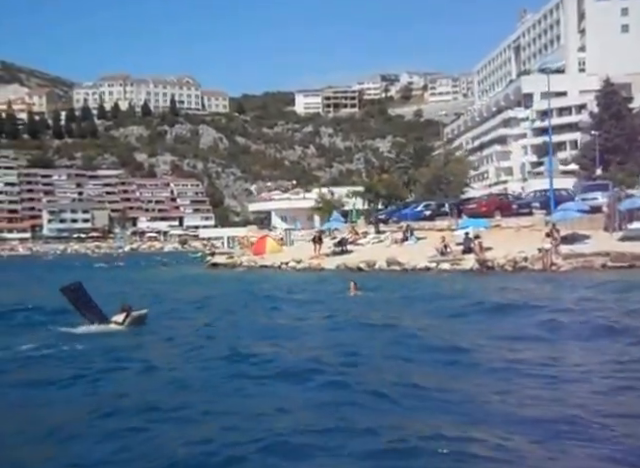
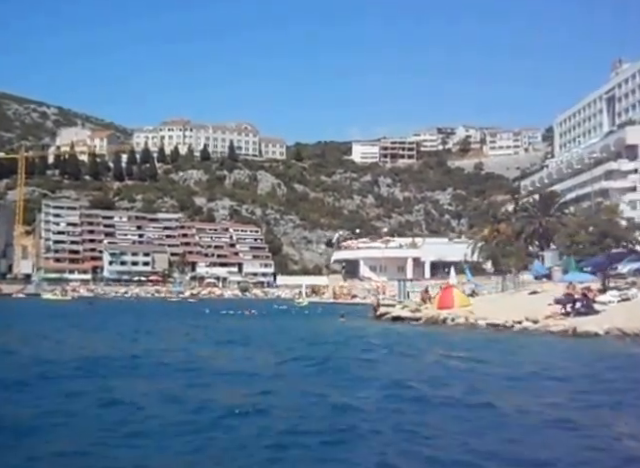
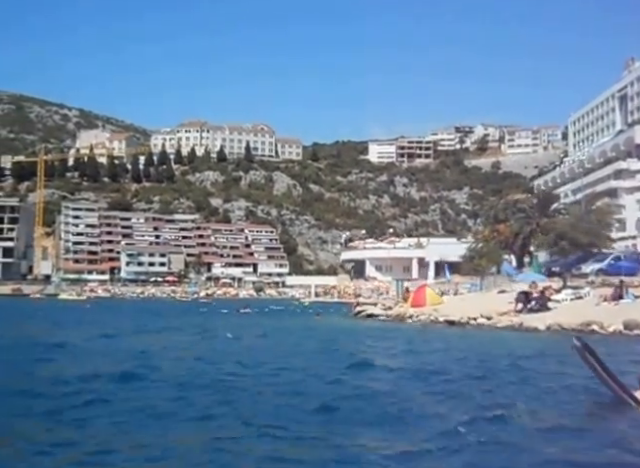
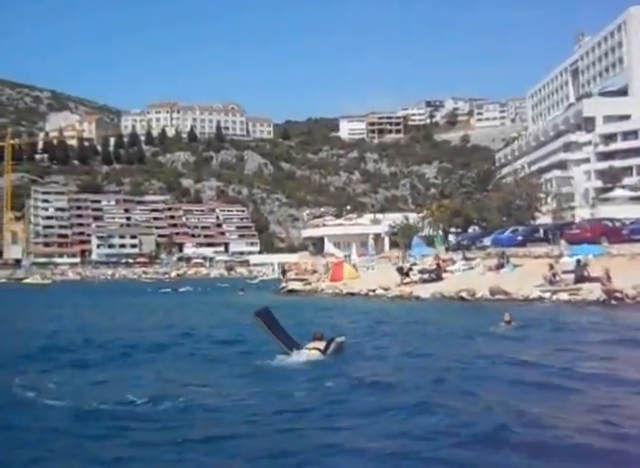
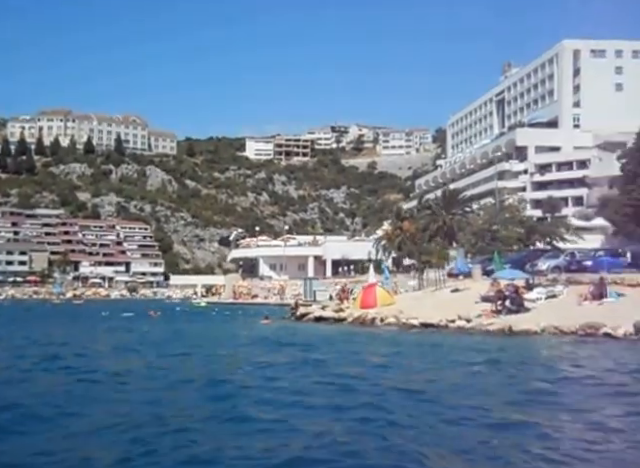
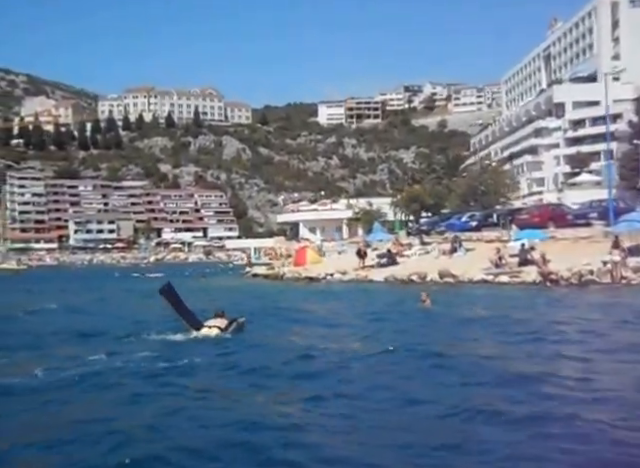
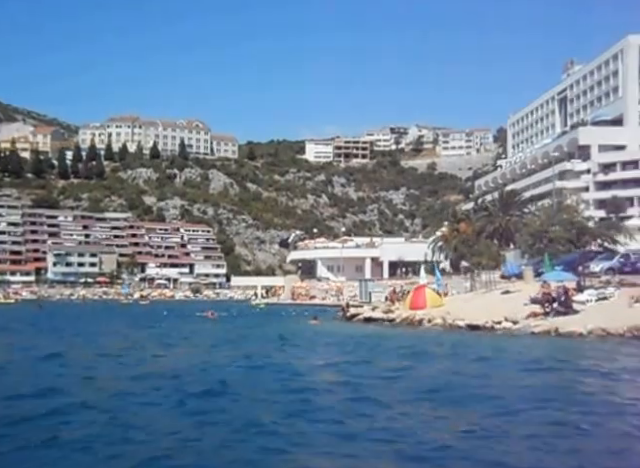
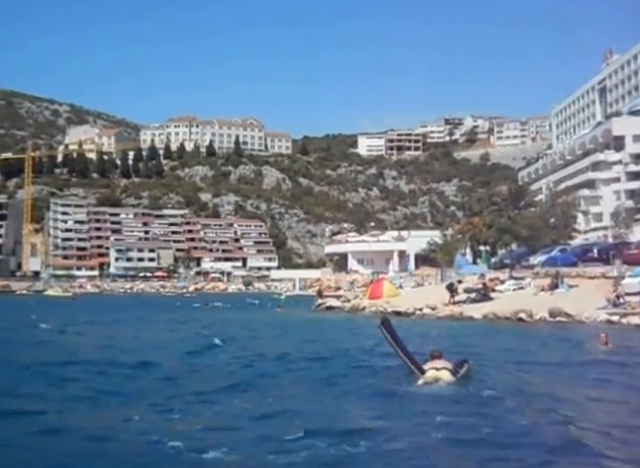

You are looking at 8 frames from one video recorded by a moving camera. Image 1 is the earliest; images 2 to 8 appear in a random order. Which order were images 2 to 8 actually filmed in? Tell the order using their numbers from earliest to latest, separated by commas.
6, 4, 8, 3, 2, 7, 5
